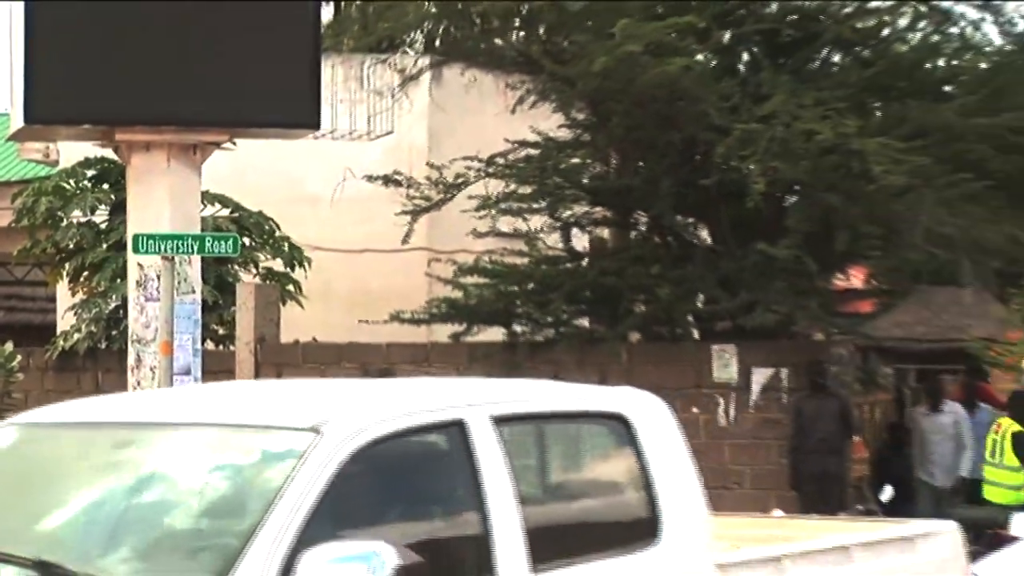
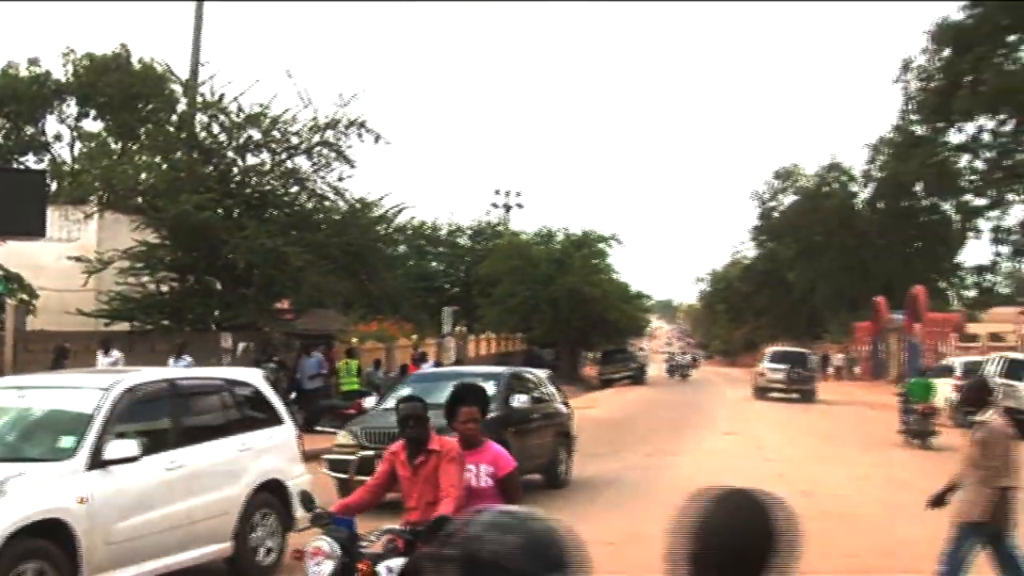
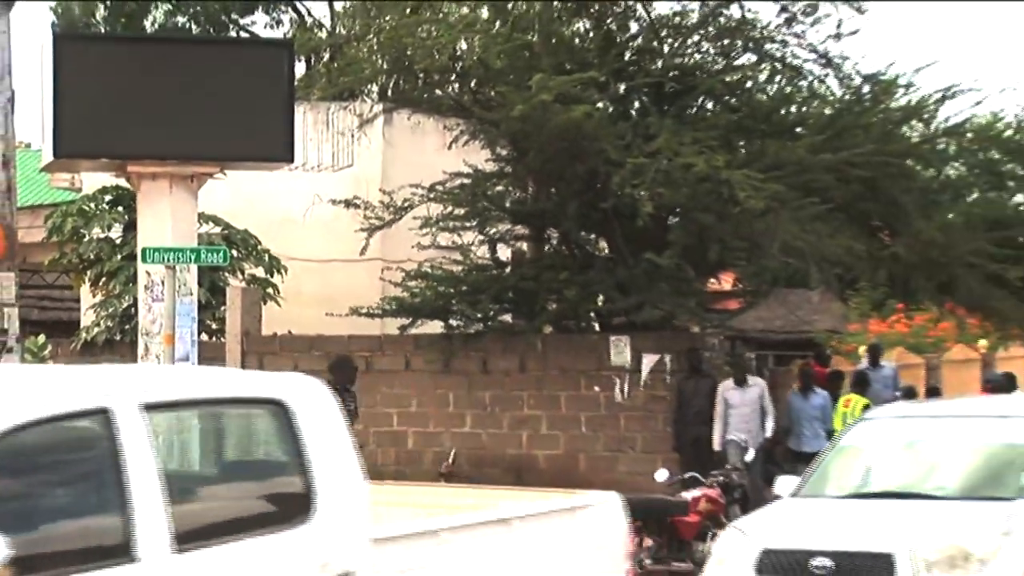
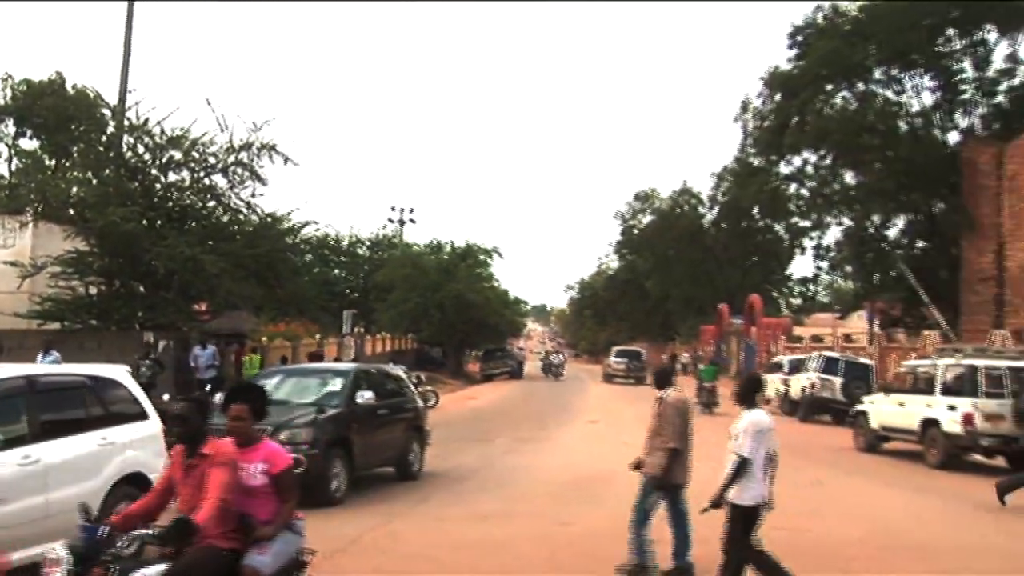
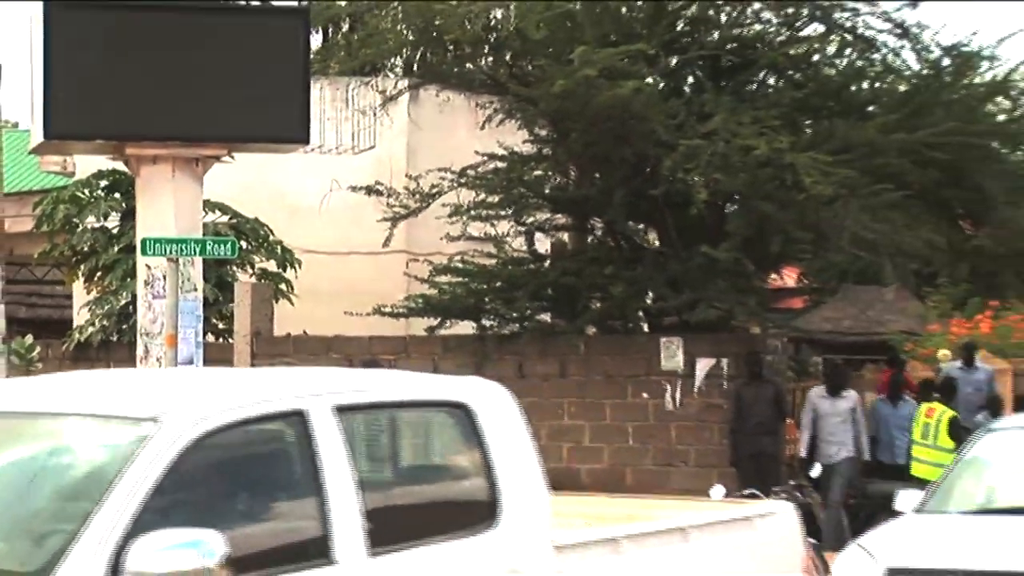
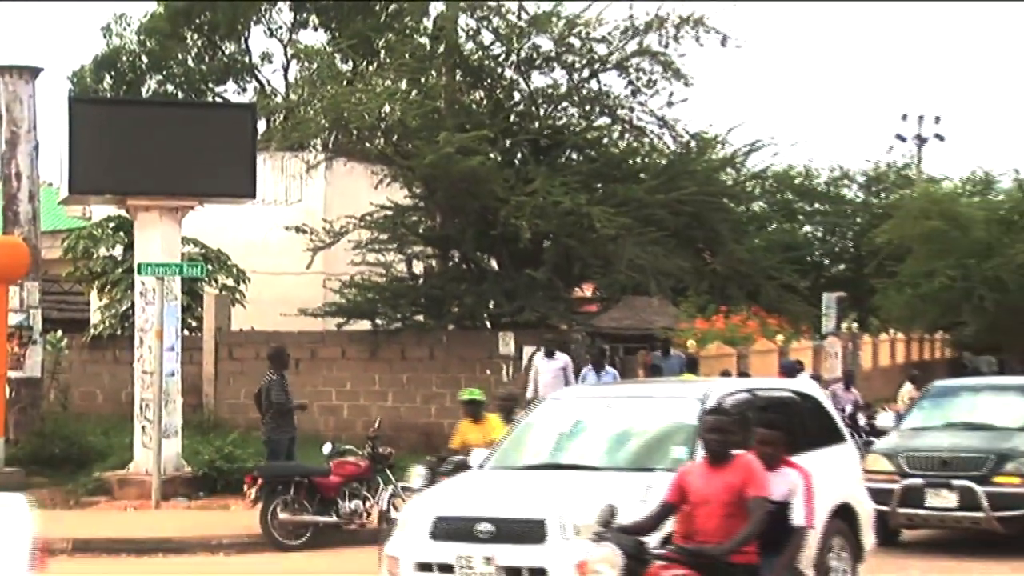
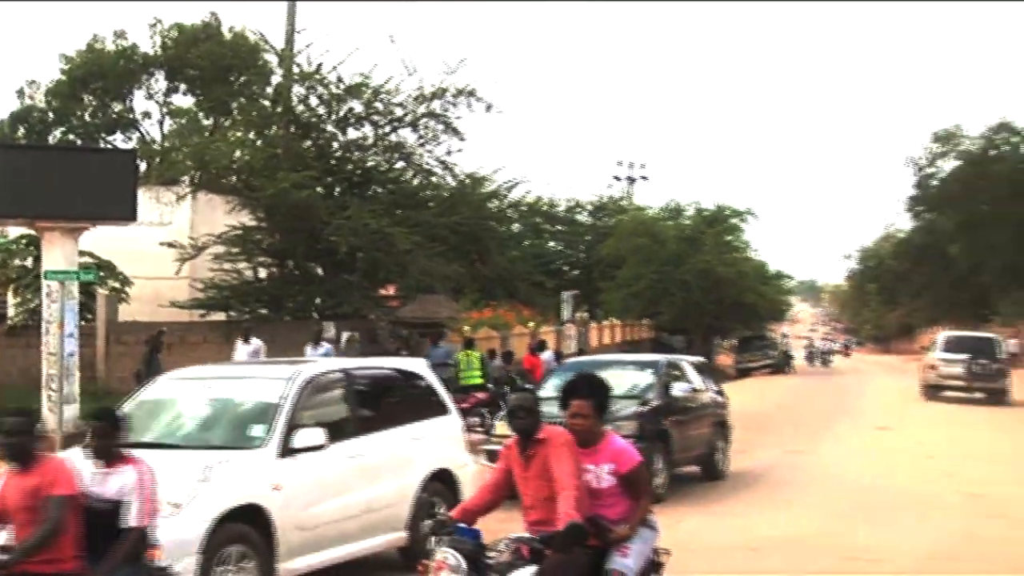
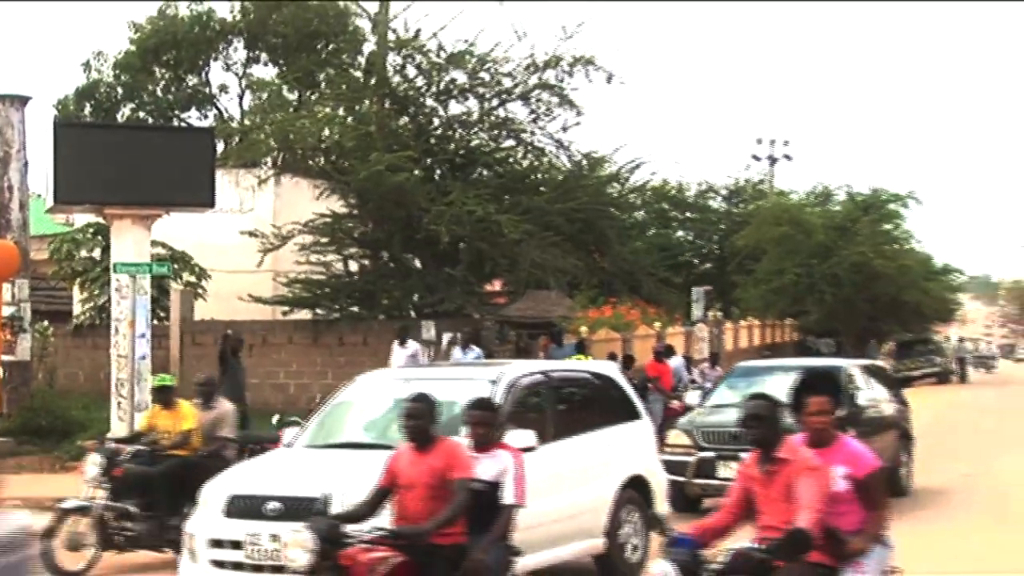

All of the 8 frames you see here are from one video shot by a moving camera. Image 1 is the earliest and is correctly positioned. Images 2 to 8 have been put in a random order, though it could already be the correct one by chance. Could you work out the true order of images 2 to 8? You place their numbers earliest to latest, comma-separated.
5, 3, 6, 8, 7, 2, 4
